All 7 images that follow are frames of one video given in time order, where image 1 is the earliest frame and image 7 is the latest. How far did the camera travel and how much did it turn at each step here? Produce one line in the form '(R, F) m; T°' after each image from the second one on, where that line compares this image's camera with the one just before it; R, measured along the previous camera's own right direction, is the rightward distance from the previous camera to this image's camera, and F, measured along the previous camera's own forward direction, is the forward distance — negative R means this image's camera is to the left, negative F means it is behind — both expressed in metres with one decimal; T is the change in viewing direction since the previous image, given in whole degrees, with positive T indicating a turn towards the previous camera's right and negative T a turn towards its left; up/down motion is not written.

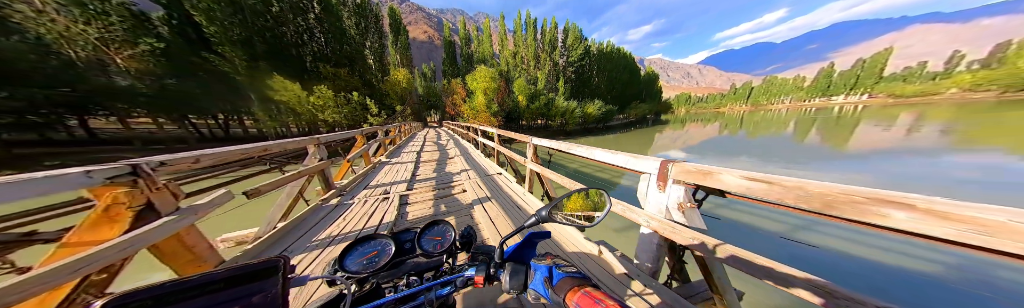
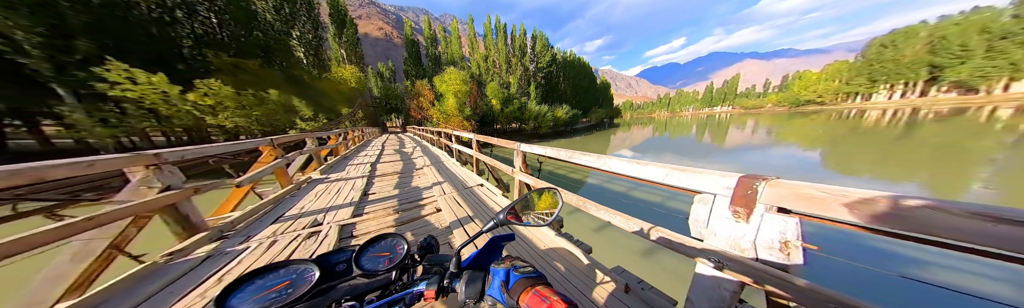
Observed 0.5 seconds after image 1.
(-0.8, 0.0) m; +13°
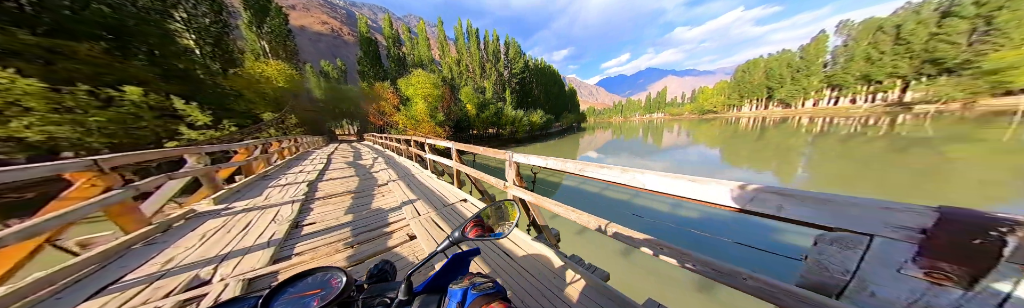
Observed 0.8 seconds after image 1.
(-0.7, +0.2) m; +12°
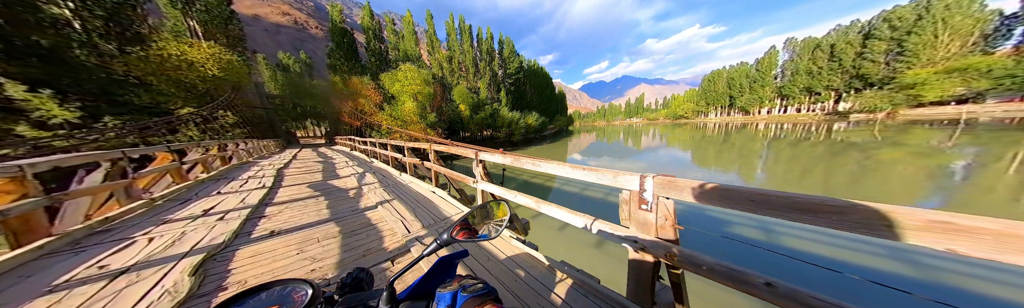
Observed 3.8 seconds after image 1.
(-1.5, +1.7) m; +6°
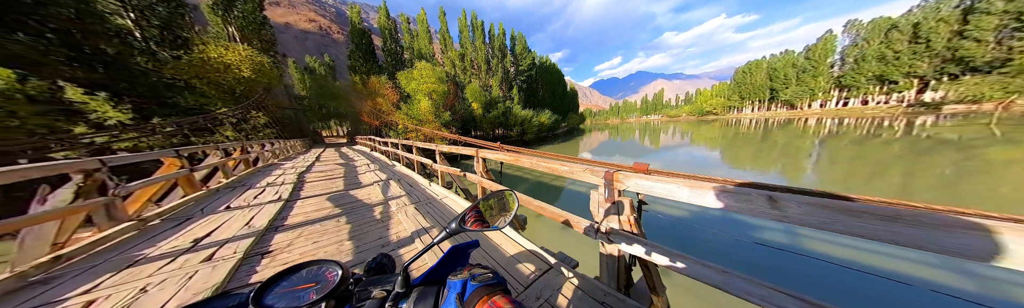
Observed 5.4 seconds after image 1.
(-0.7, +0.7) m; -4°
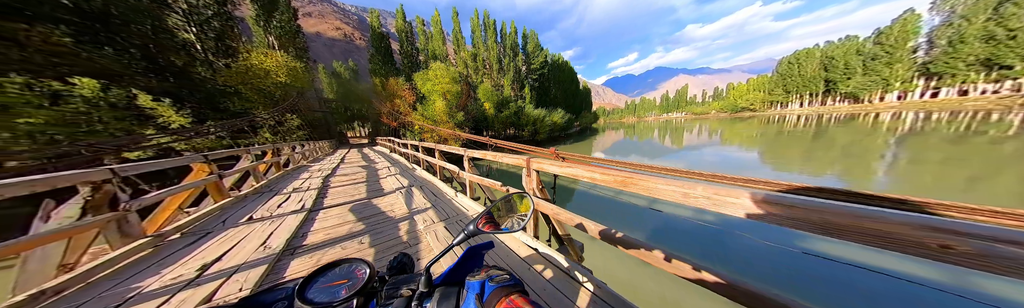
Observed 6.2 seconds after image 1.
(-0.4, +0.4) m; -5°
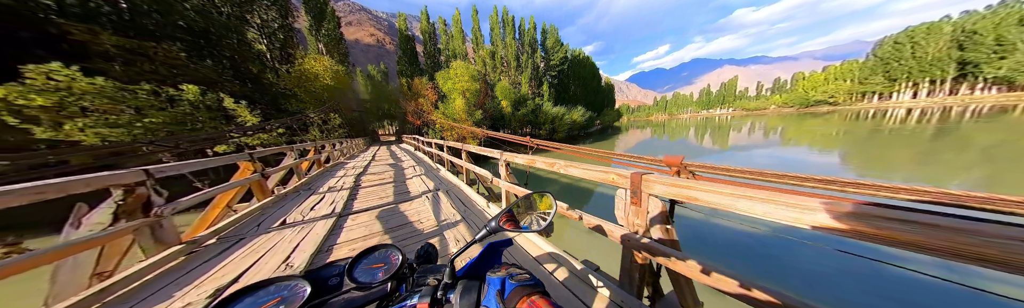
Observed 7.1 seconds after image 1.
(-0.3, +0.4) m; -8°
